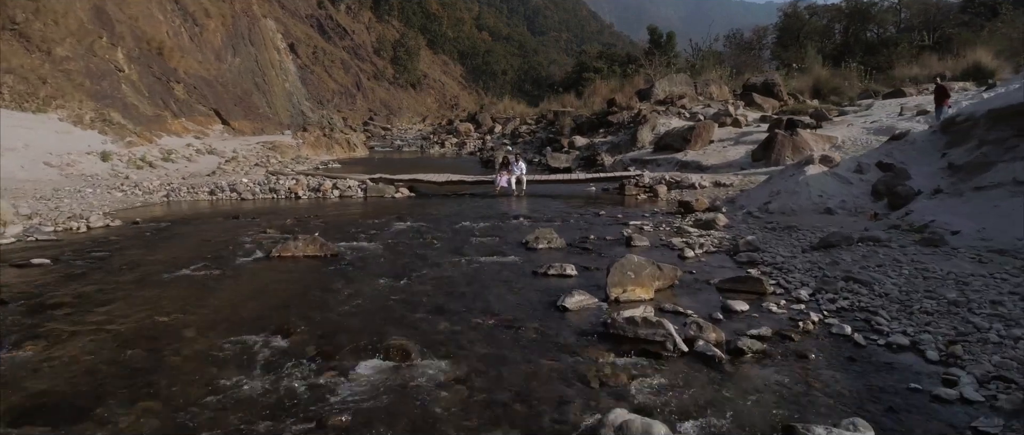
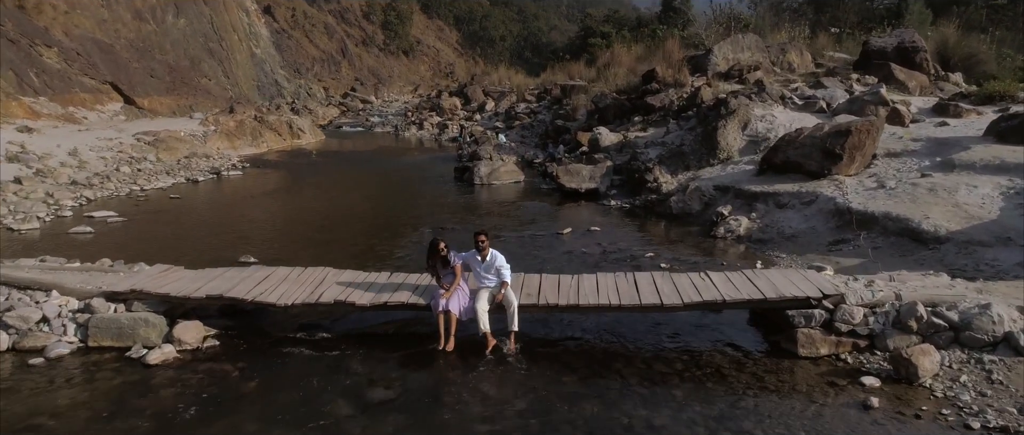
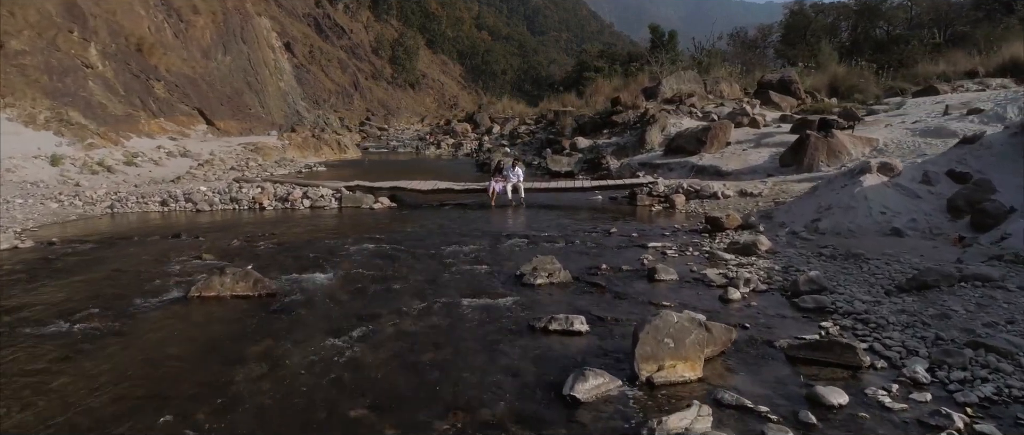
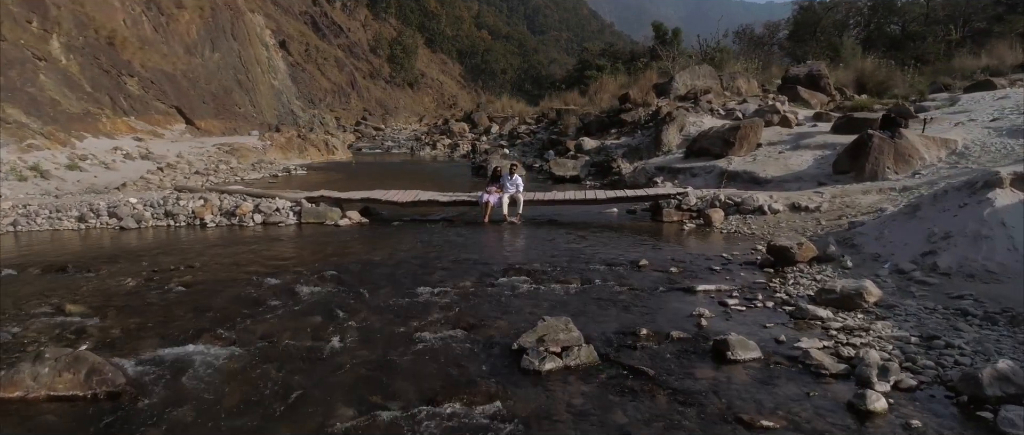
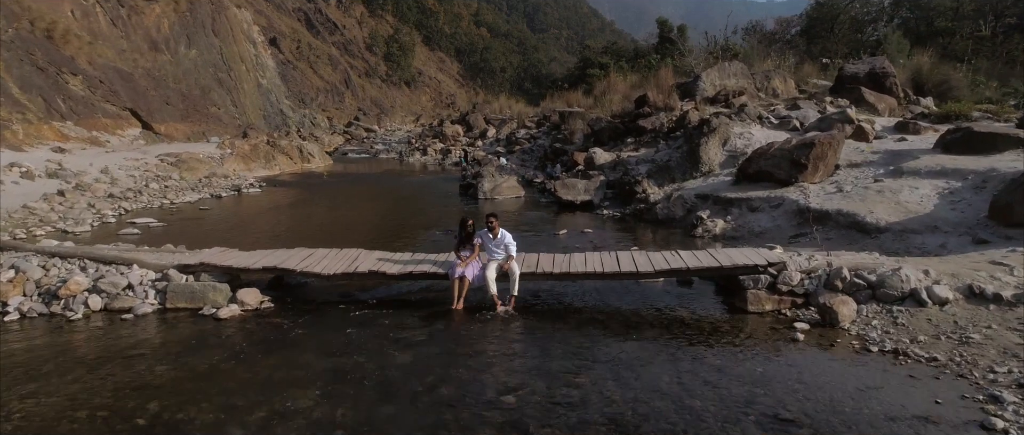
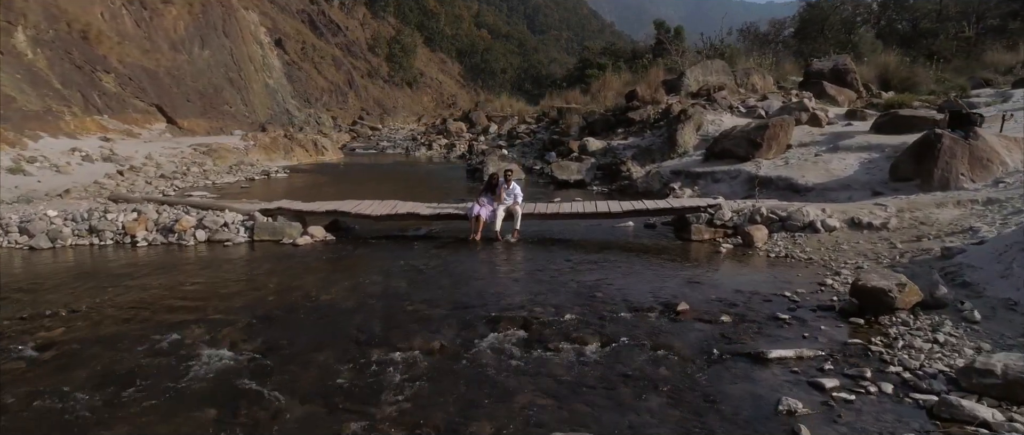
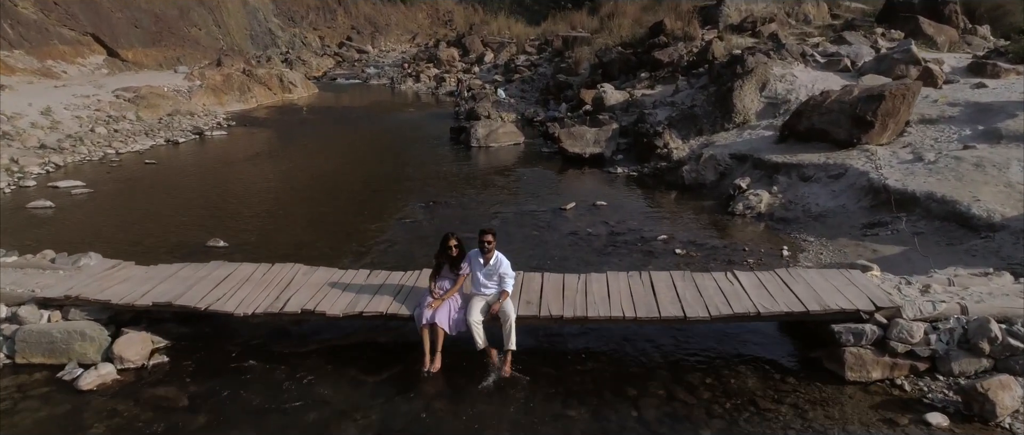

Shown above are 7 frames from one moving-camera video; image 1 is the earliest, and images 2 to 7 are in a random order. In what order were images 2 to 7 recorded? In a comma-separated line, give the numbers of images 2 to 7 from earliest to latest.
3, 4, 6, 5, 2, 7
